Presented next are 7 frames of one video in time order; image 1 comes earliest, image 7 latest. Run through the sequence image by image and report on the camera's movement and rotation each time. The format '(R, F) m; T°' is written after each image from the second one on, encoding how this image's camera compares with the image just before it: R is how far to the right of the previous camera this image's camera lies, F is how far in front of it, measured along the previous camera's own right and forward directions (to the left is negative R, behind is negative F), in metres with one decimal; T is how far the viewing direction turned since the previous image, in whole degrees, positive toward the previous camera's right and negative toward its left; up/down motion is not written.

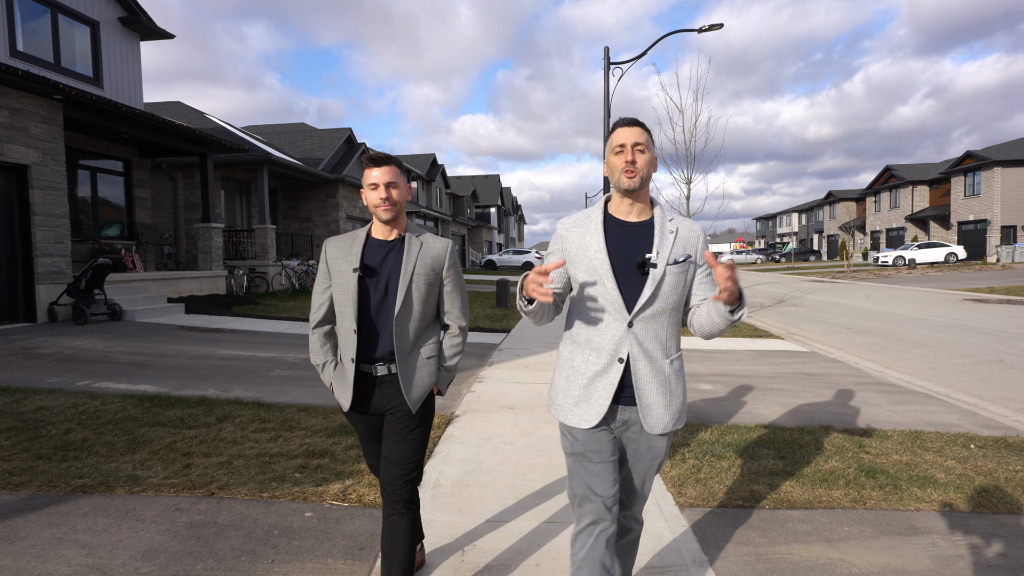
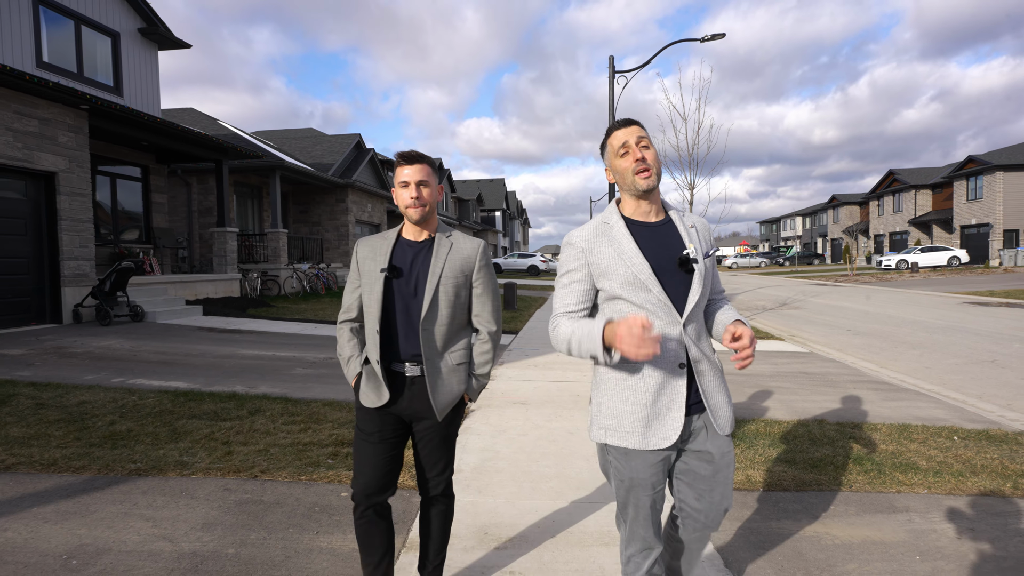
(-0.1, -0.3) m; 0°
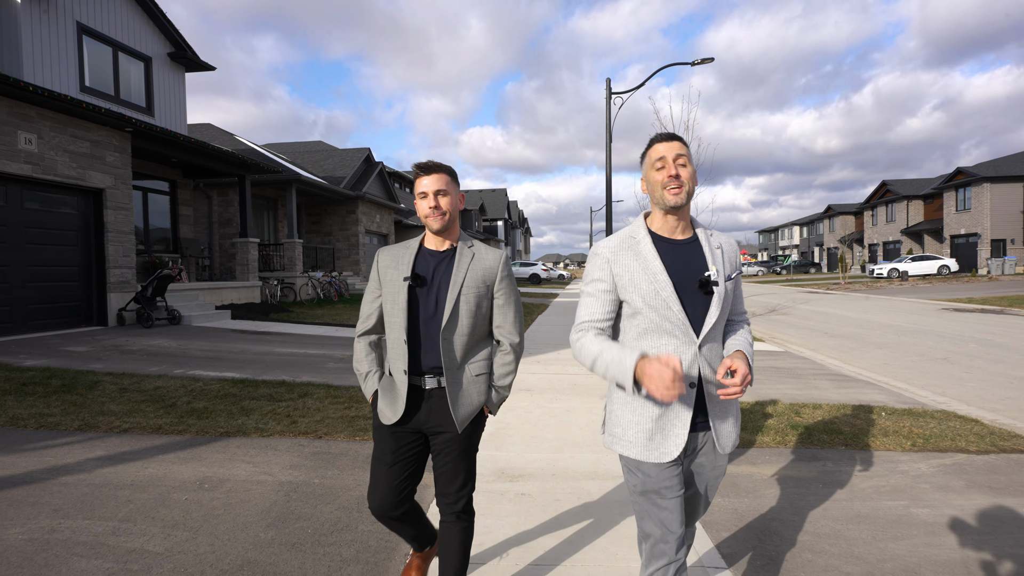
(-0.1, -1.1) m; 0°
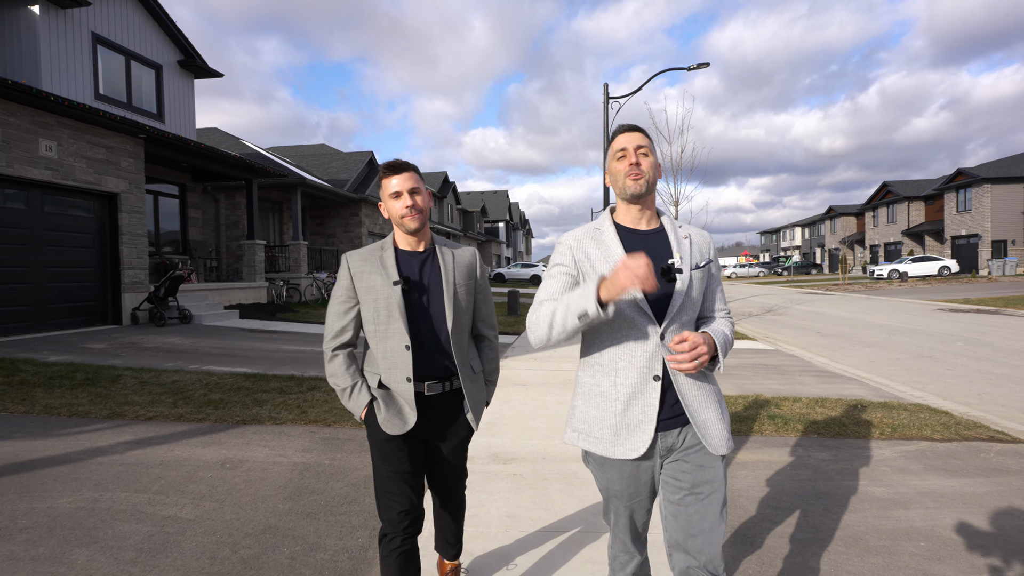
(+0.1, -0.4) m; 0°
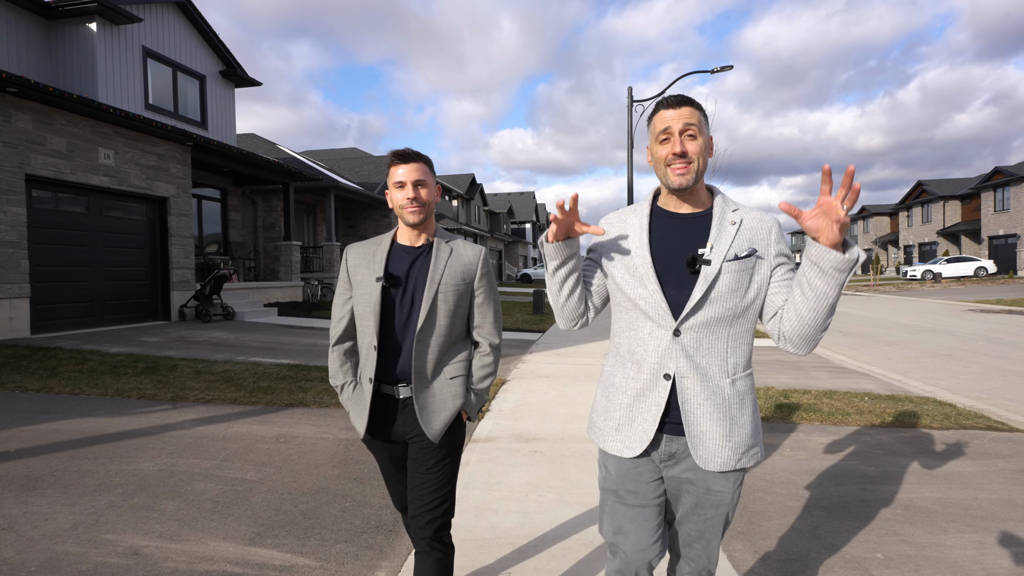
(0.0, -0.5) m; -3°
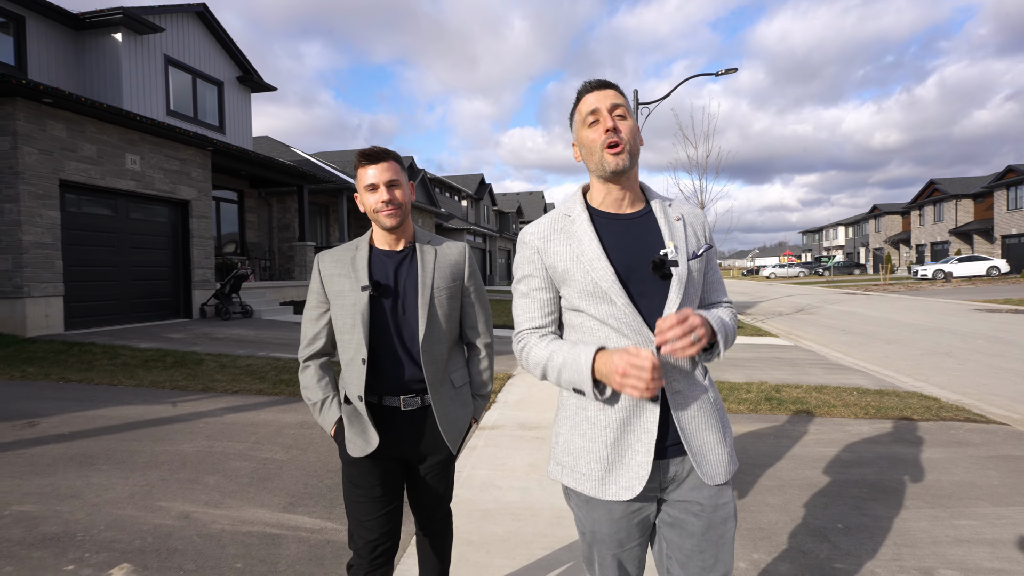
(+0.1, -0.4) m; -1°
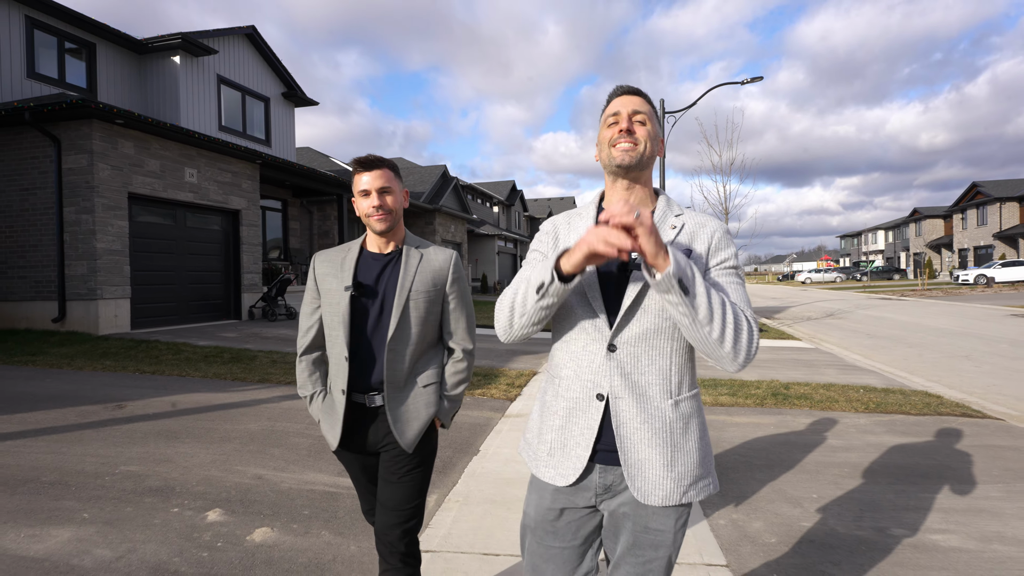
(+0.1, -0.6) m; -3°
